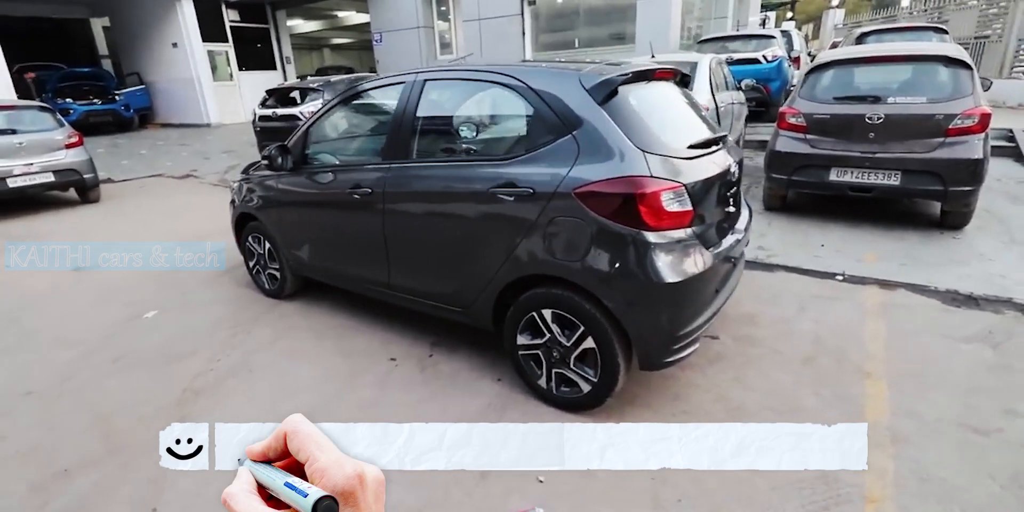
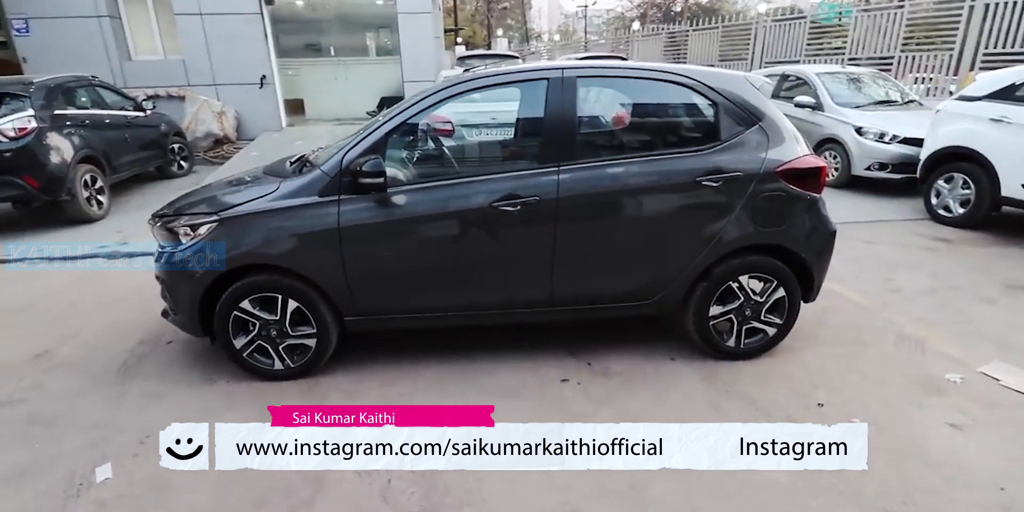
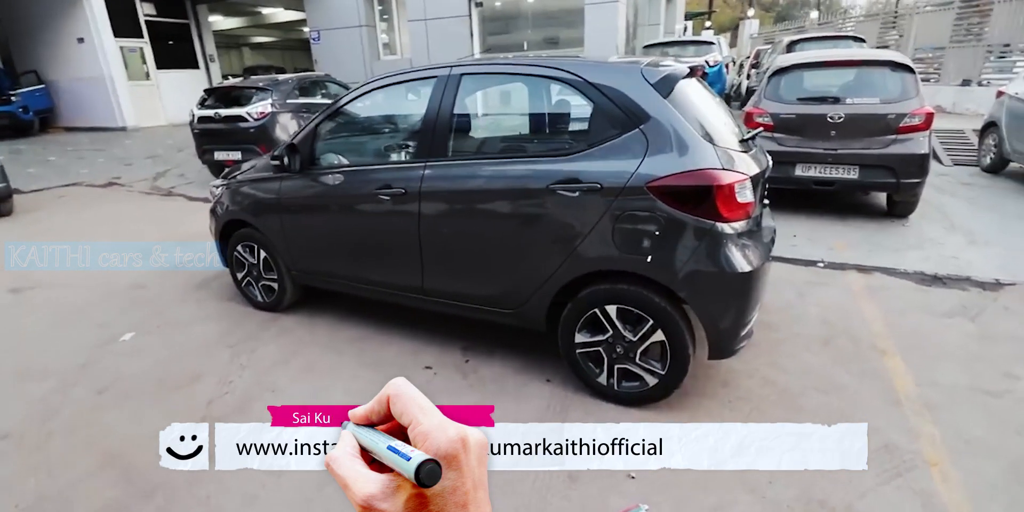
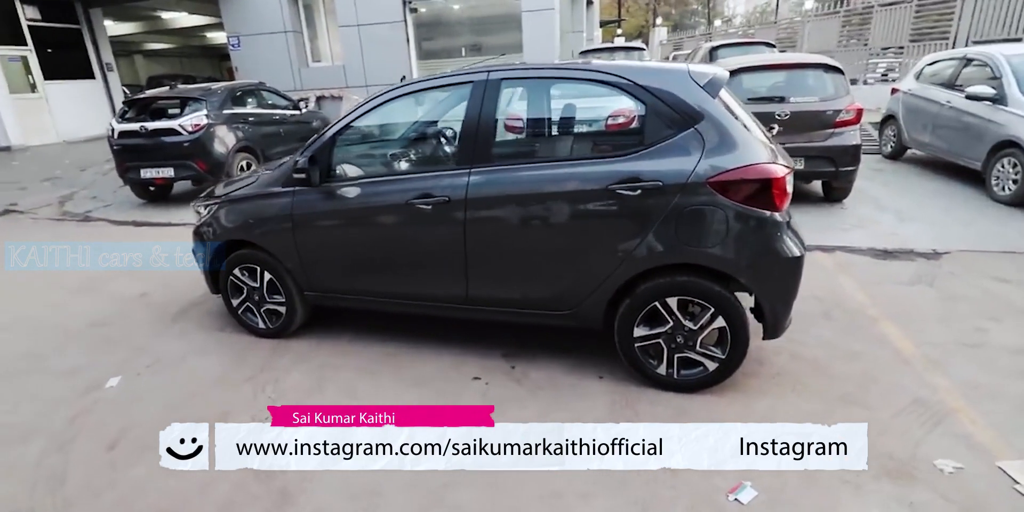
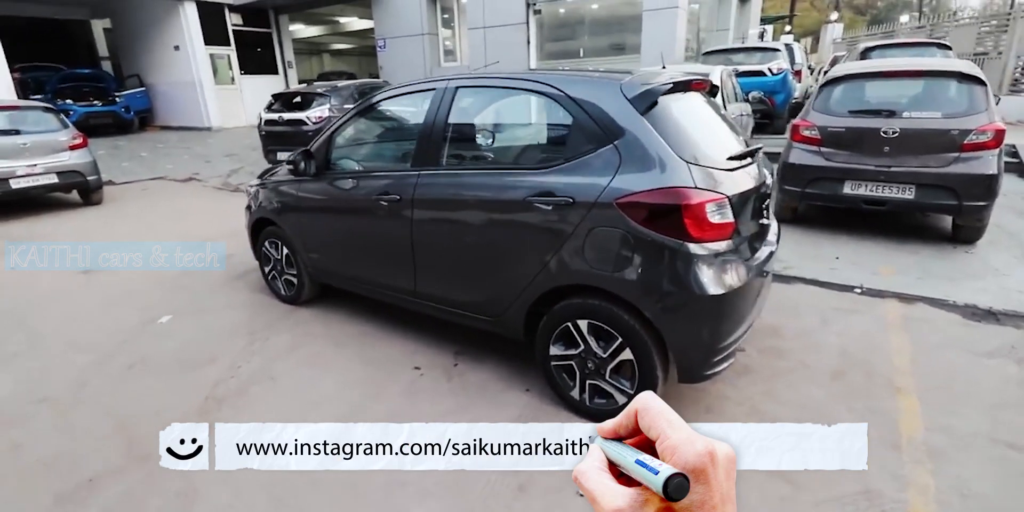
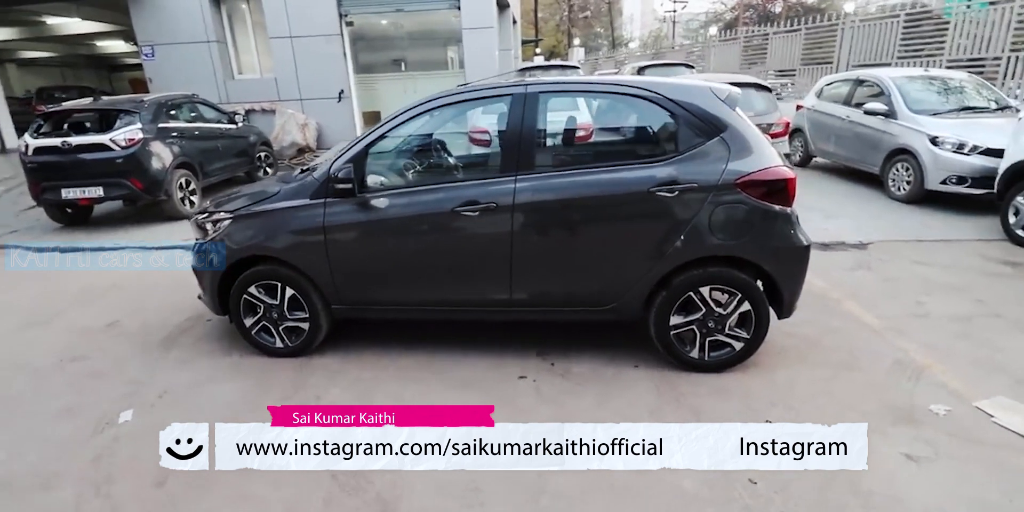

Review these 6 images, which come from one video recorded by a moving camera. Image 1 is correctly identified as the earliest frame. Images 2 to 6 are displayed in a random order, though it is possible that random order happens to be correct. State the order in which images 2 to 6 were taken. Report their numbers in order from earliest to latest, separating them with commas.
5, 3, 4, 6, 2
